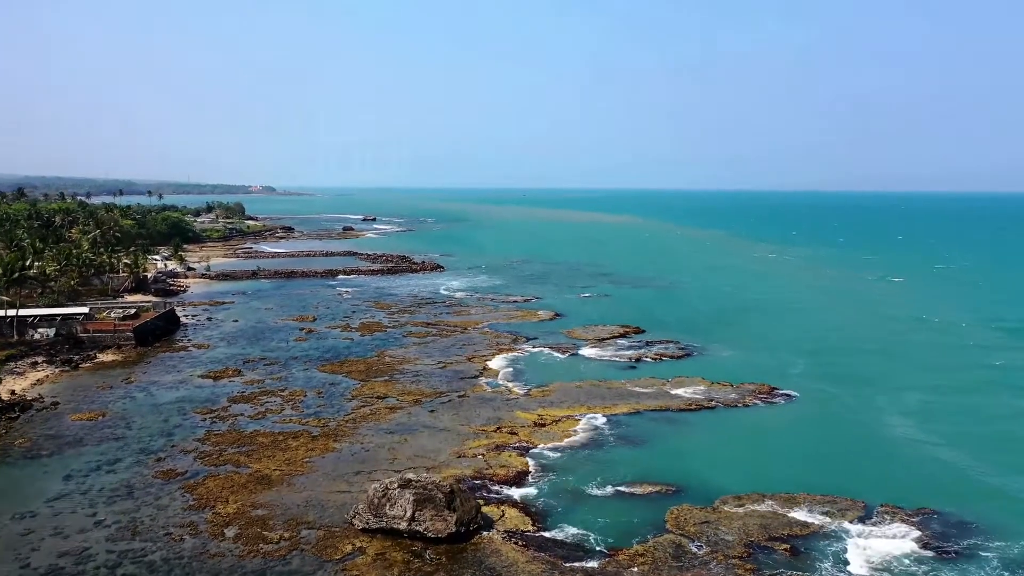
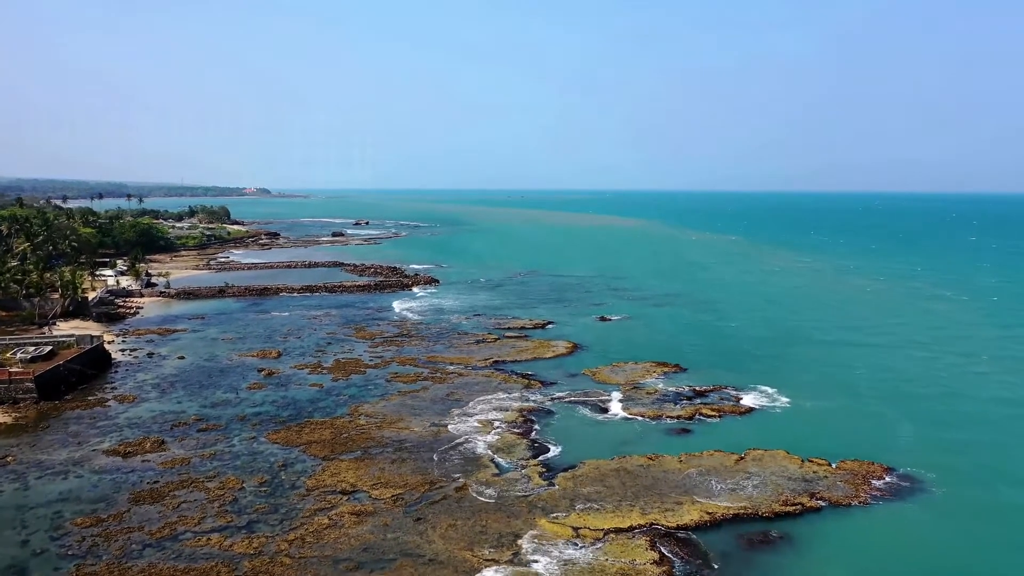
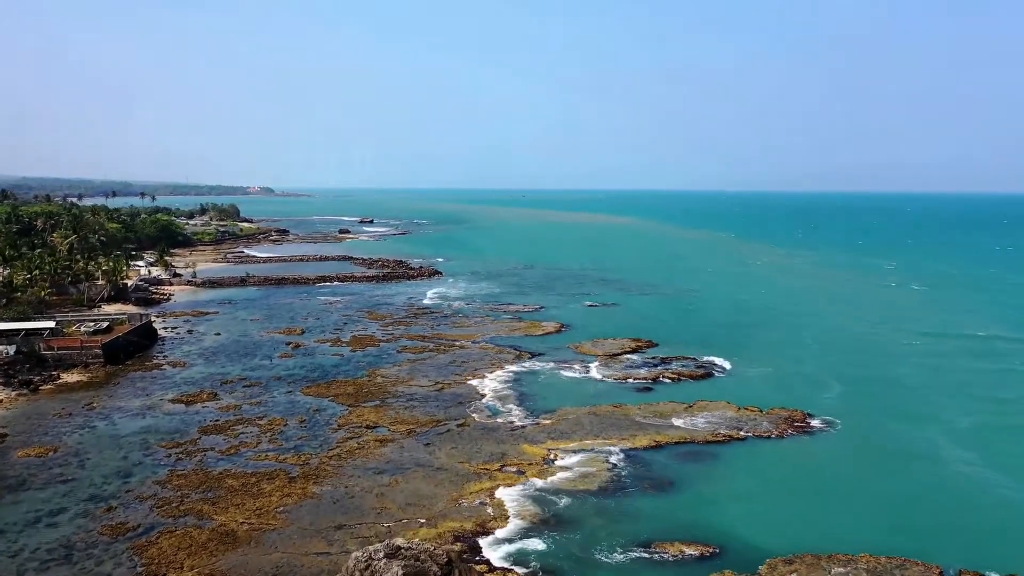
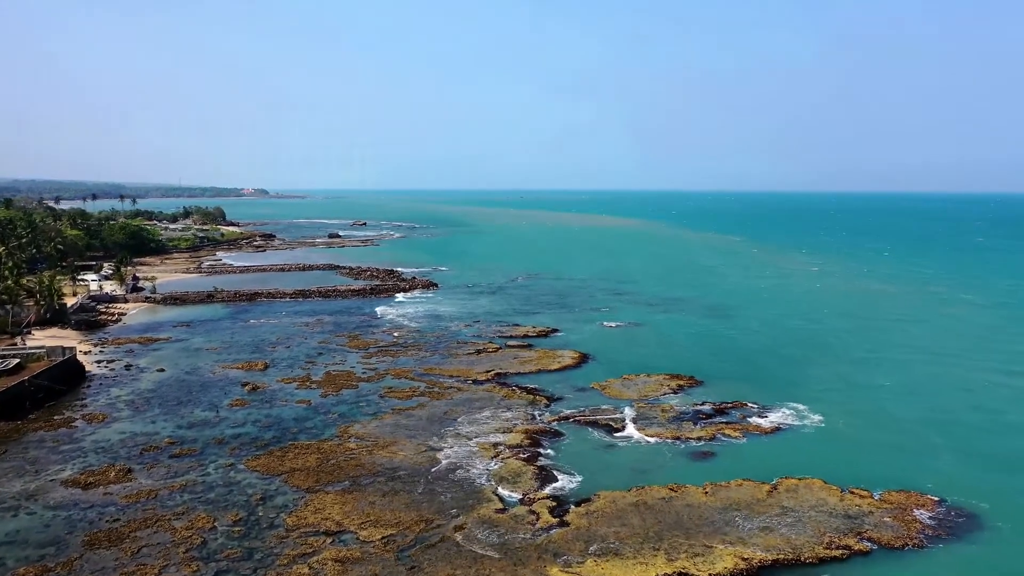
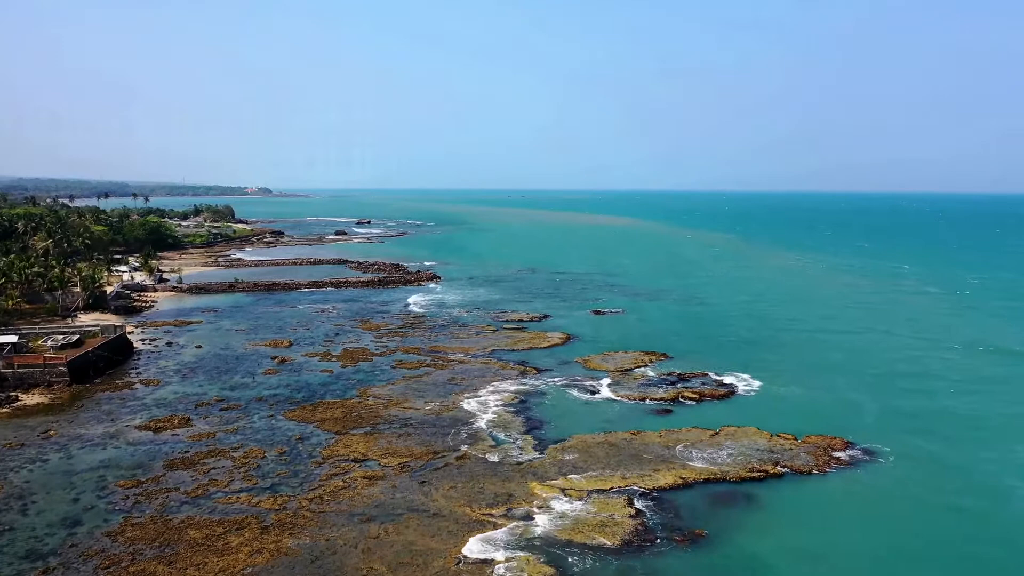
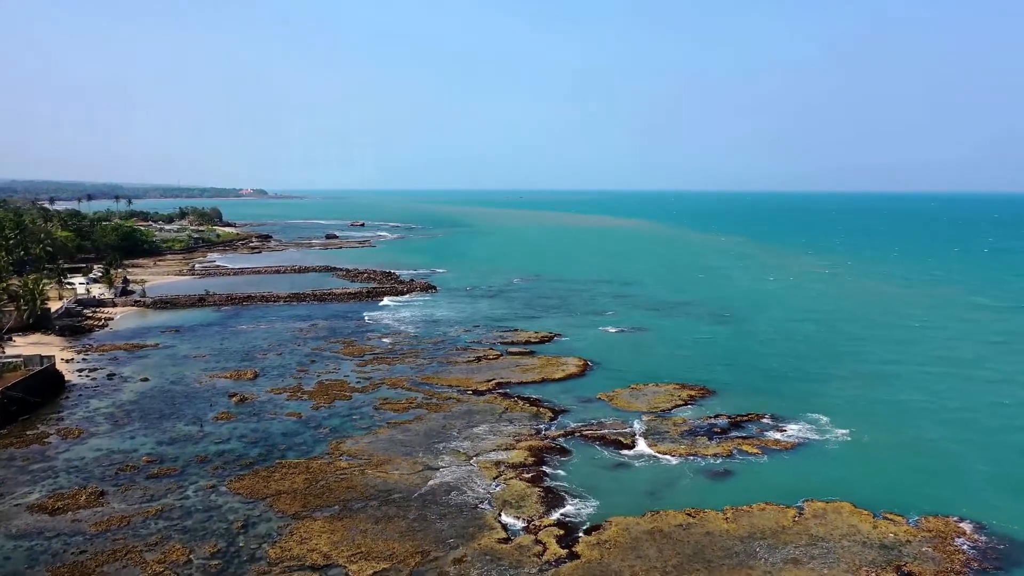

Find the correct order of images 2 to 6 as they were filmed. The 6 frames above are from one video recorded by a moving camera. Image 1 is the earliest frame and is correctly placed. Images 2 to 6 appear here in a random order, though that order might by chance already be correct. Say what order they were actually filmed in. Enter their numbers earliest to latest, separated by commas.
3, 5, 2, 4, 6
